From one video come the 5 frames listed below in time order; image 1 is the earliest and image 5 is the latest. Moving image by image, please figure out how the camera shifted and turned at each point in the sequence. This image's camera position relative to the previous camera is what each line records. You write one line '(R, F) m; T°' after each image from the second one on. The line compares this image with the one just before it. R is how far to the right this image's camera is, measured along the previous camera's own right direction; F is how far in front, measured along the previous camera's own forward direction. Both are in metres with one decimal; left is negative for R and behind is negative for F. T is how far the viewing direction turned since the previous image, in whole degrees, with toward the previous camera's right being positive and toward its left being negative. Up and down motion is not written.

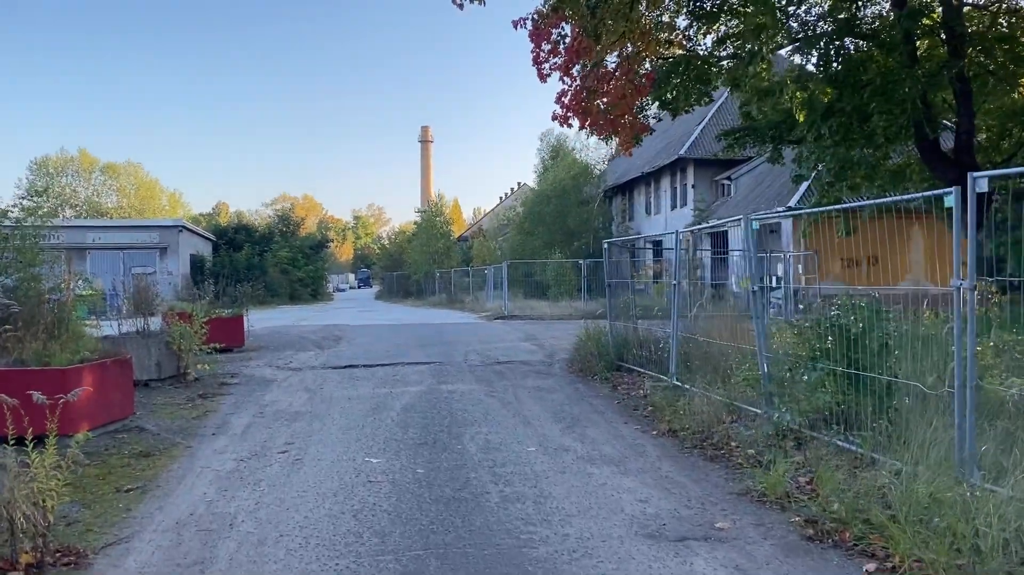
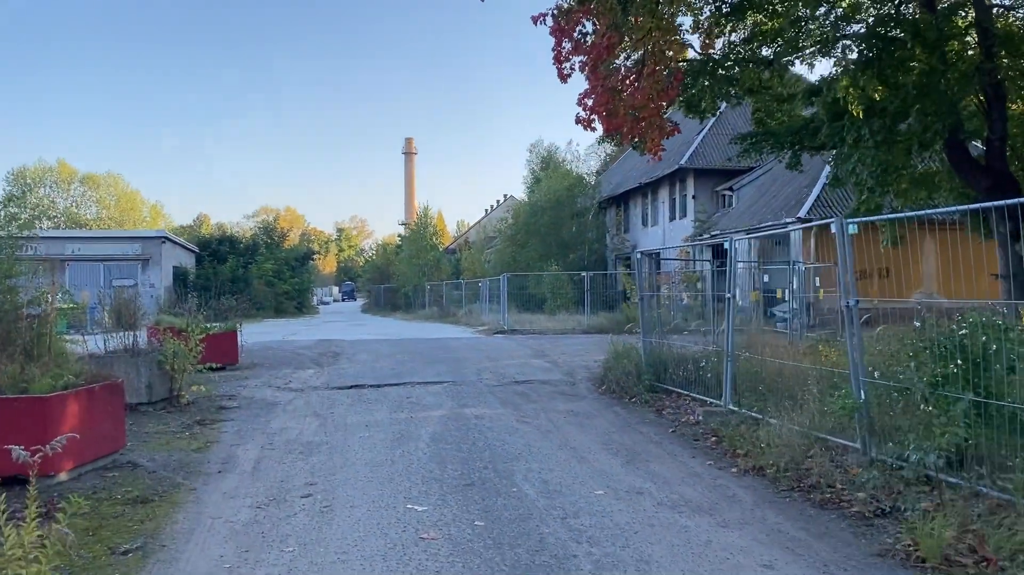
(-0.6, +1.0) m; +1°
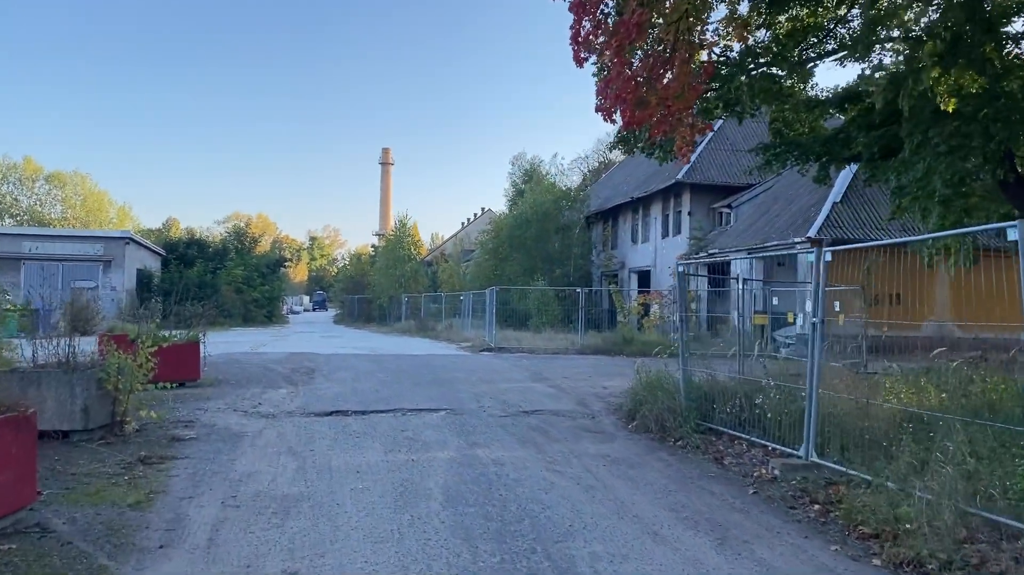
(-0.5, +1.8) m; +2°
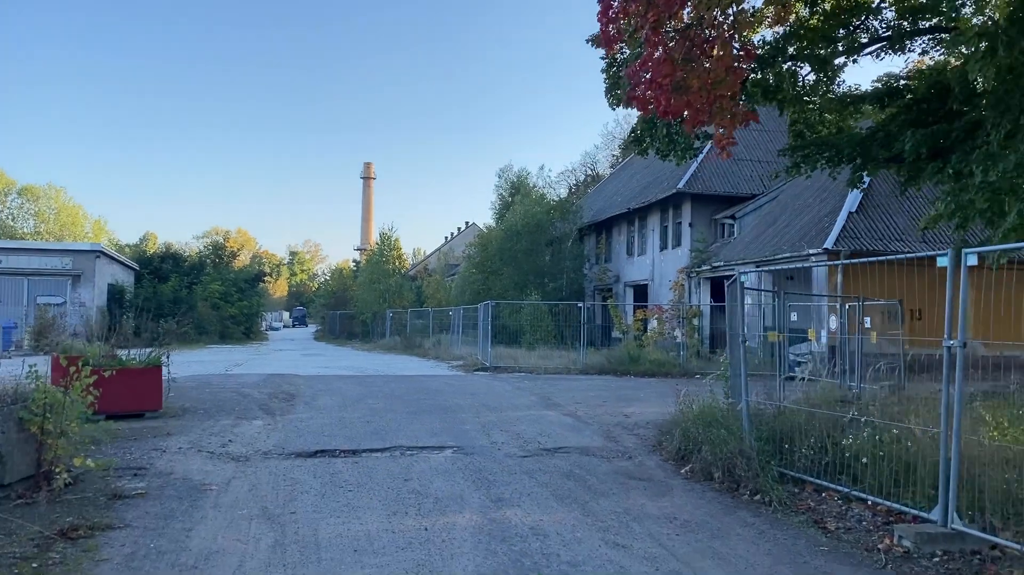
(-0.4, +1.7) m; +1°
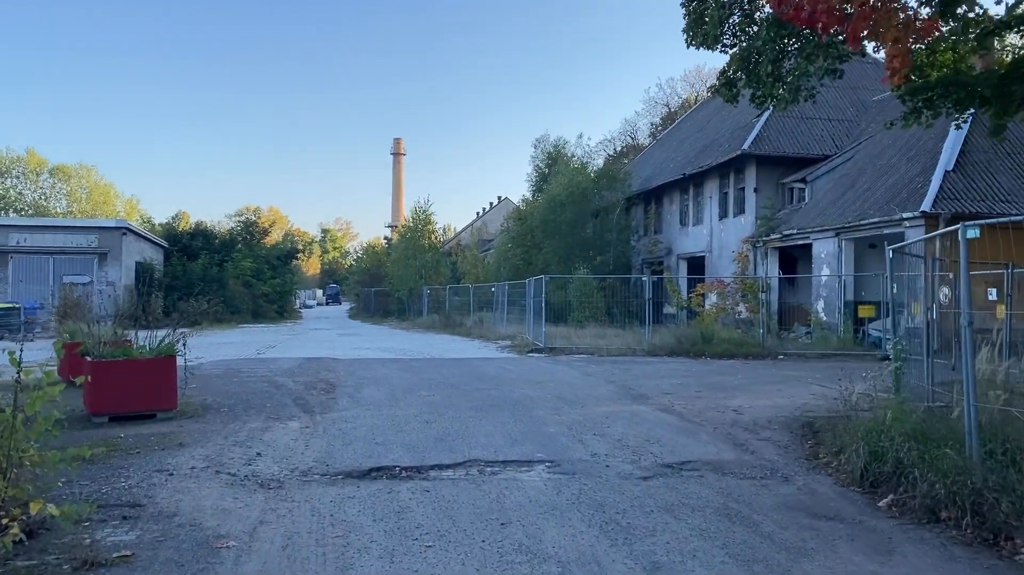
(-0.7, +2.2) m; -2°
